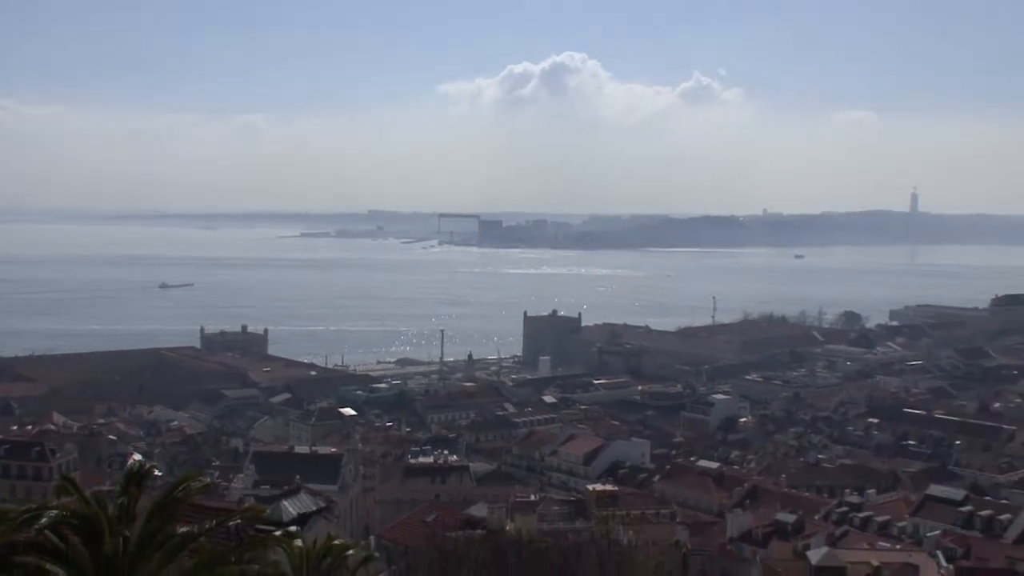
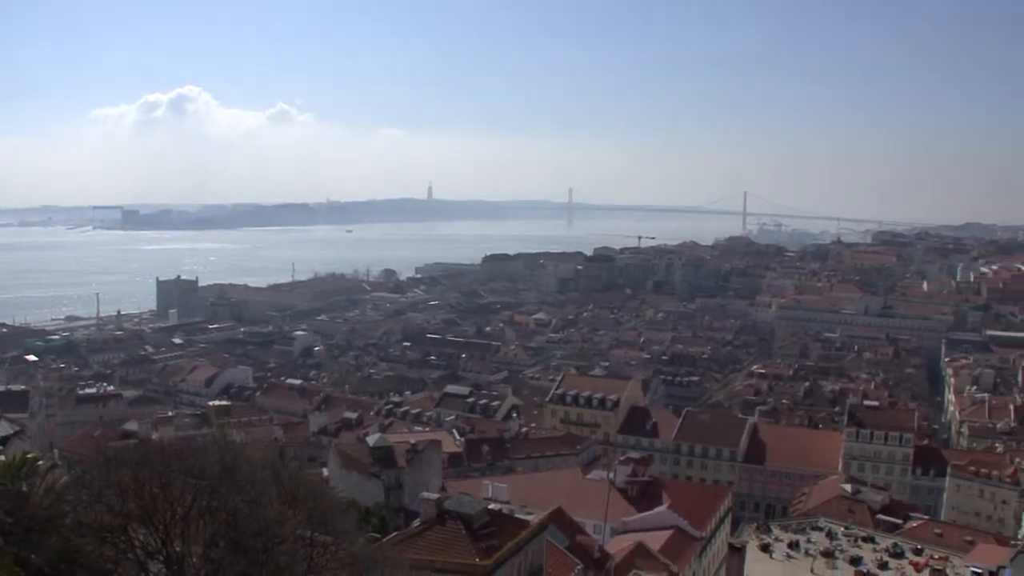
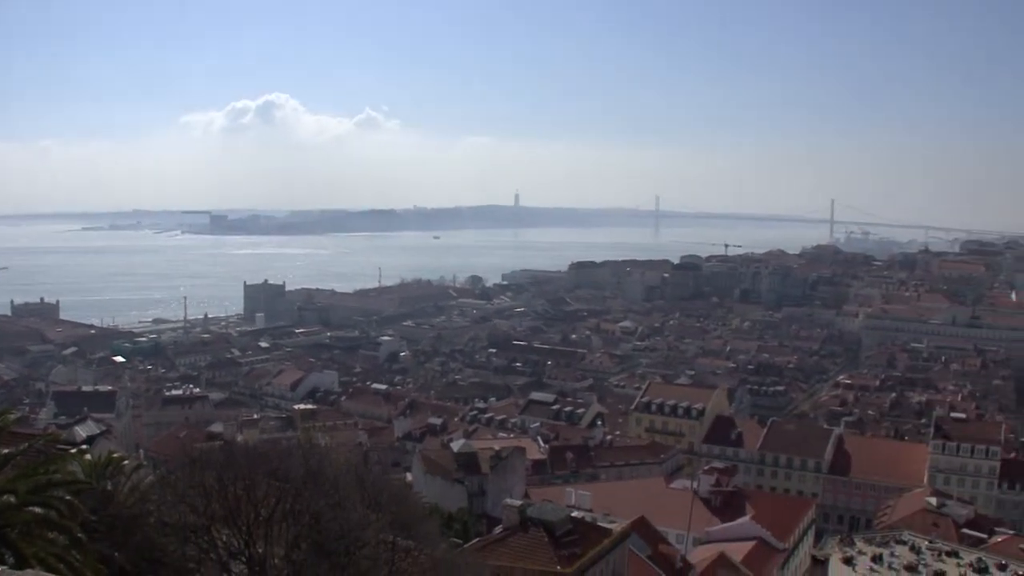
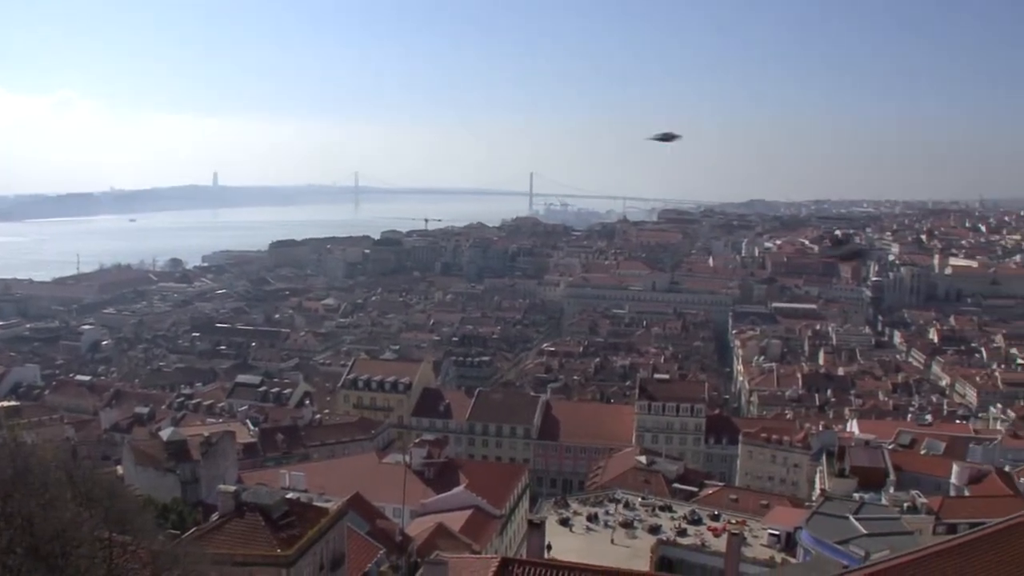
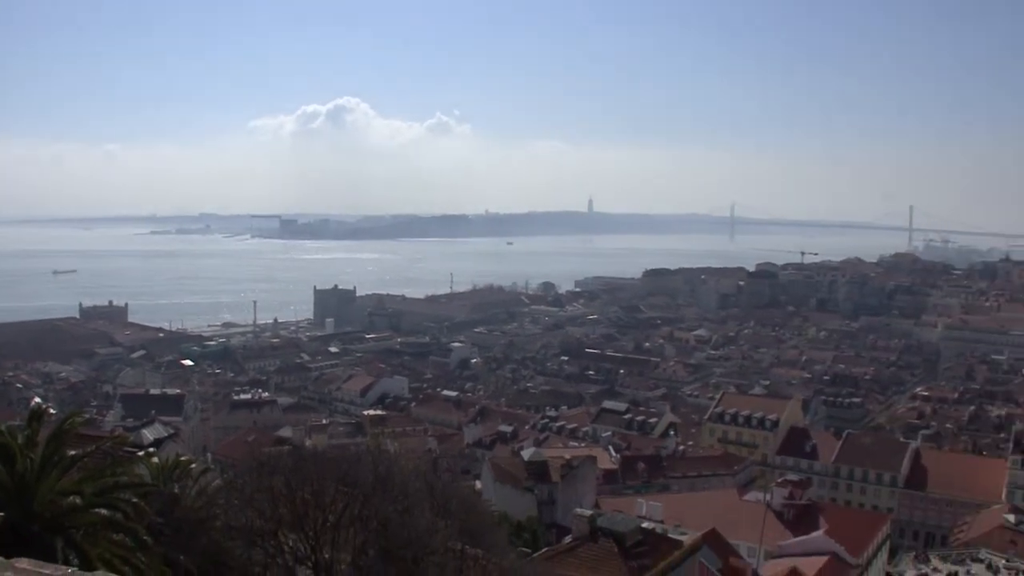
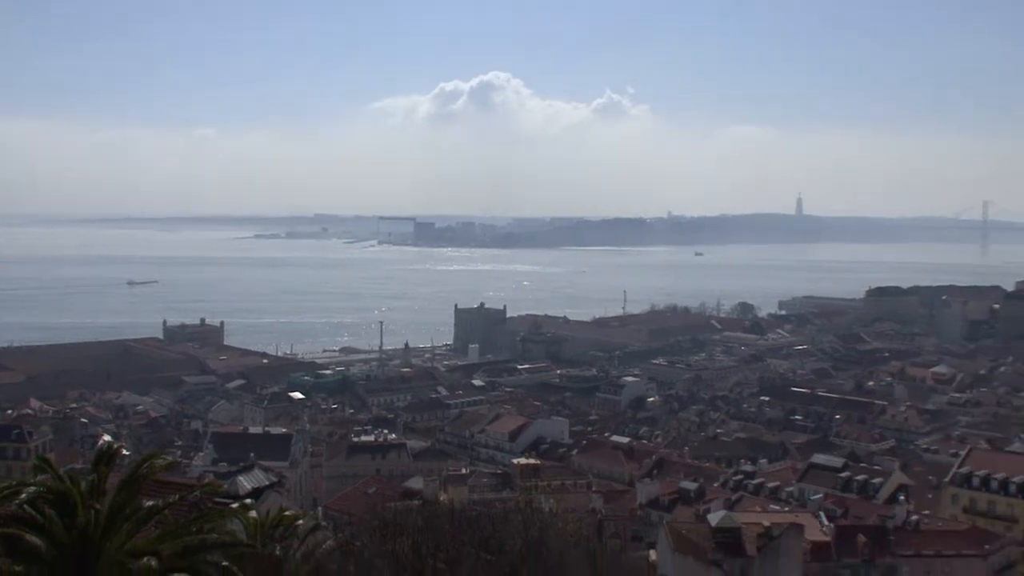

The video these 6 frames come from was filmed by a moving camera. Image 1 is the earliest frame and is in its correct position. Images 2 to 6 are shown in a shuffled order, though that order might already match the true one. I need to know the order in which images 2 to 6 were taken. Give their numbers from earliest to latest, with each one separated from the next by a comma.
6, 5, 3, 2, 4
